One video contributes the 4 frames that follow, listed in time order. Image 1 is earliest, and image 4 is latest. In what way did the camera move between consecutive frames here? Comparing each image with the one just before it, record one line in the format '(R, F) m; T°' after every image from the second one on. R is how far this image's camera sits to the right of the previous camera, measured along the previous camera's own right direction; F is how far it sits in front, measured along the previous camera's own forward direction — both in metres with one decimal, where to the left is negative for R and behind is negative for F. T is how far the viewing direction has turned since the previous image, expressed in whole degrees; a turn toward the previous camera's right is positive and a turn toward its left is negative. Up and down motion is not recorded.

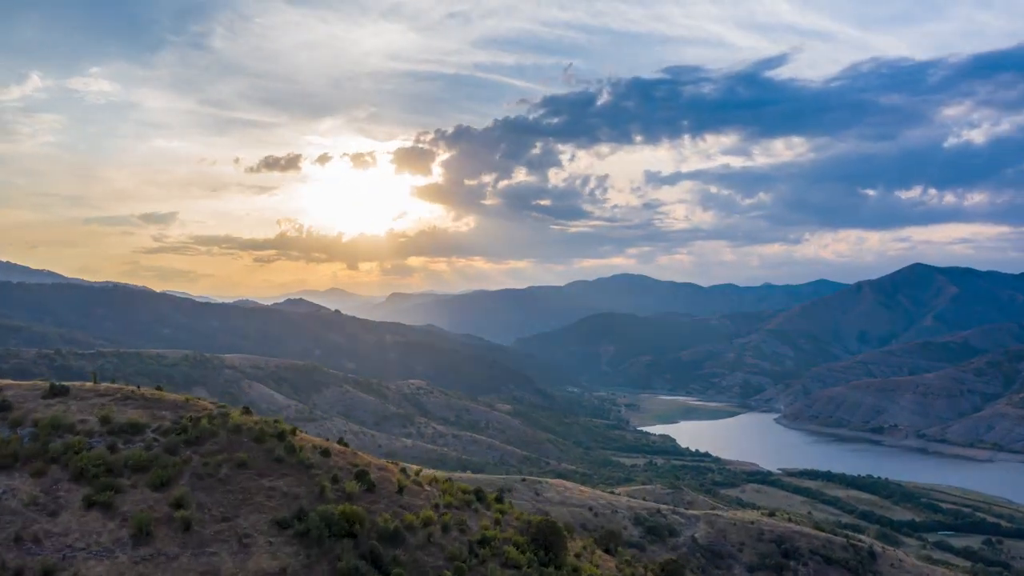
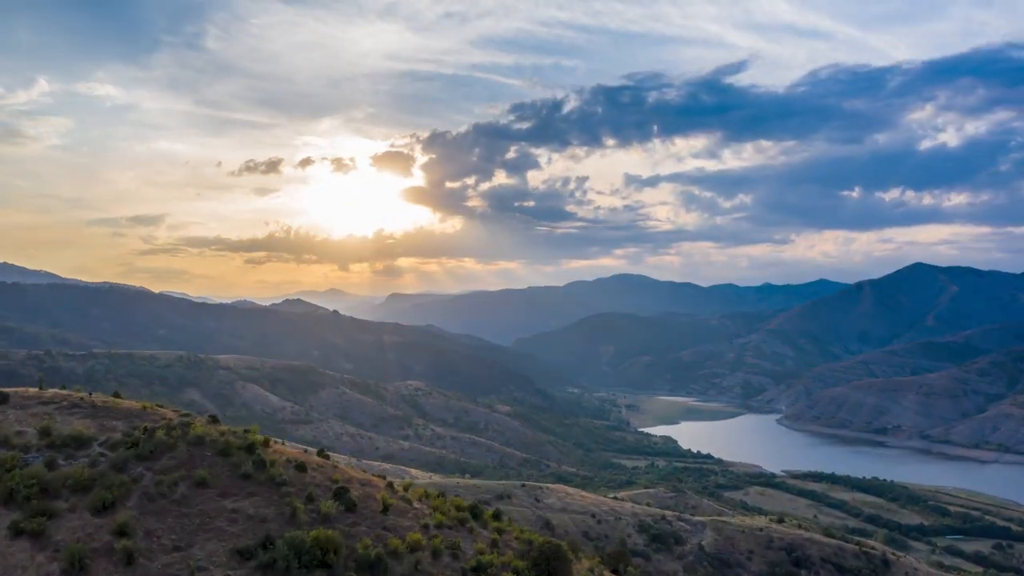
(0.0, +1.4) m; 0°
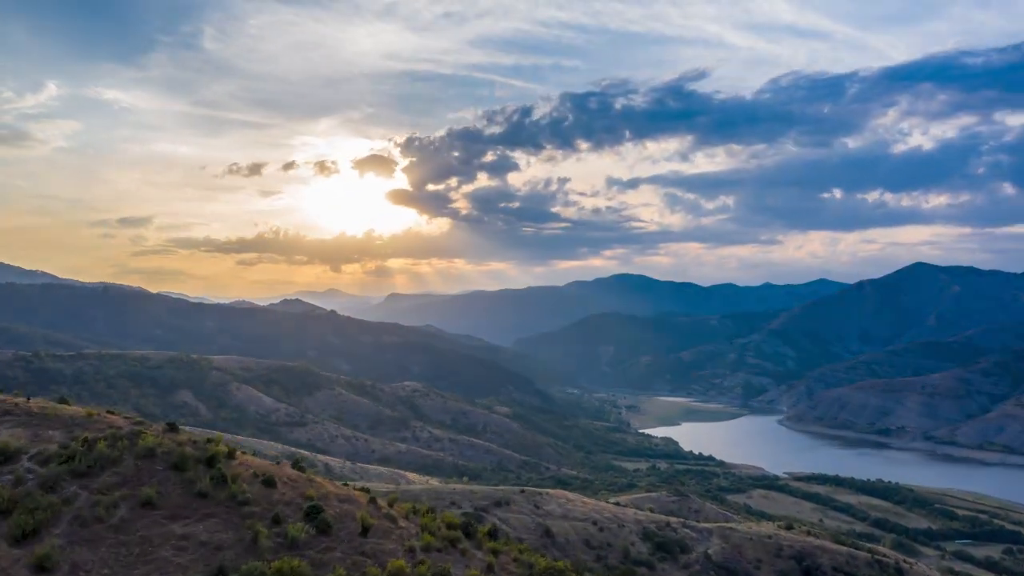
(0.0, +1.4) m; 0°
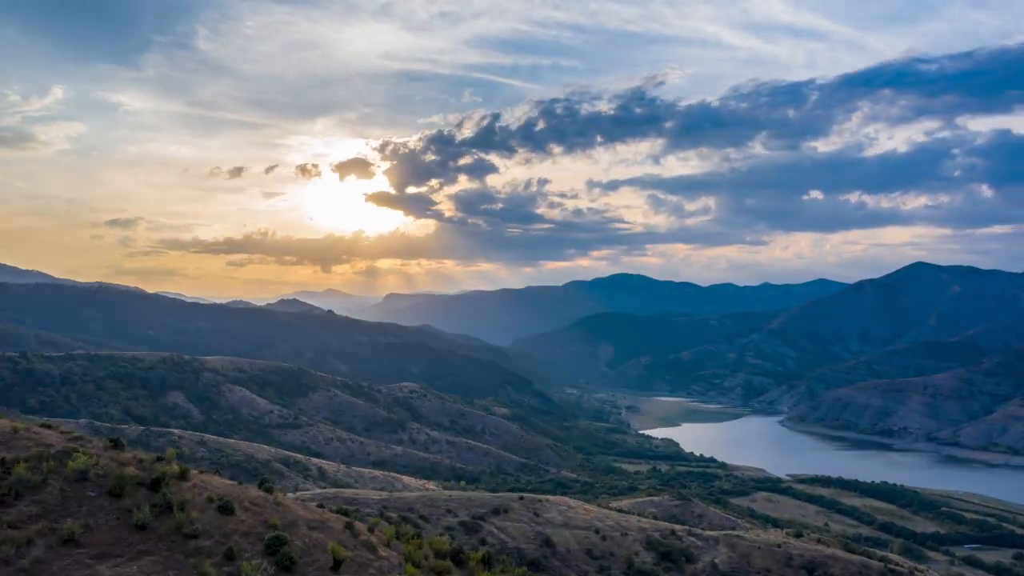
(0.0, +1.4) m; 0°
